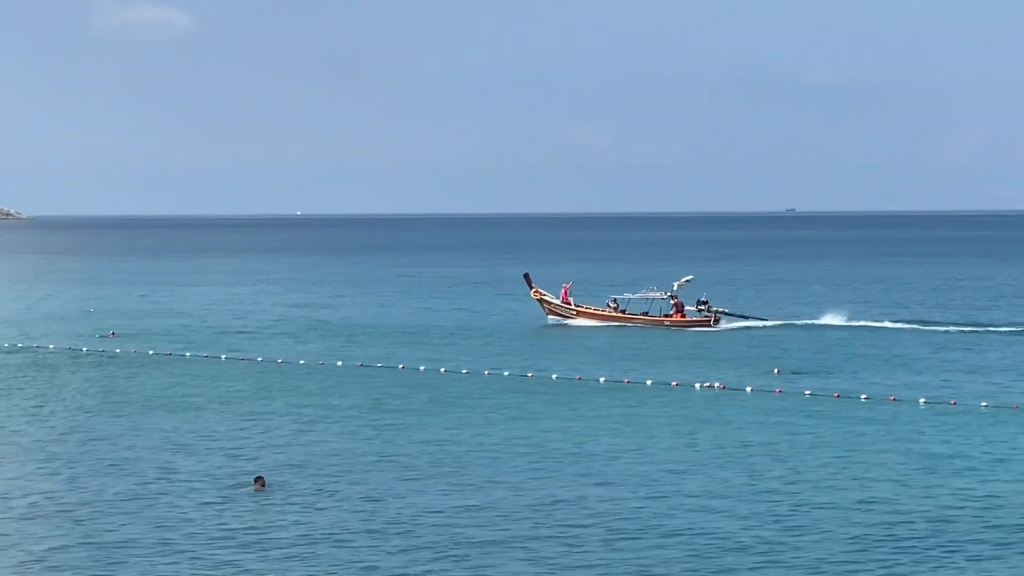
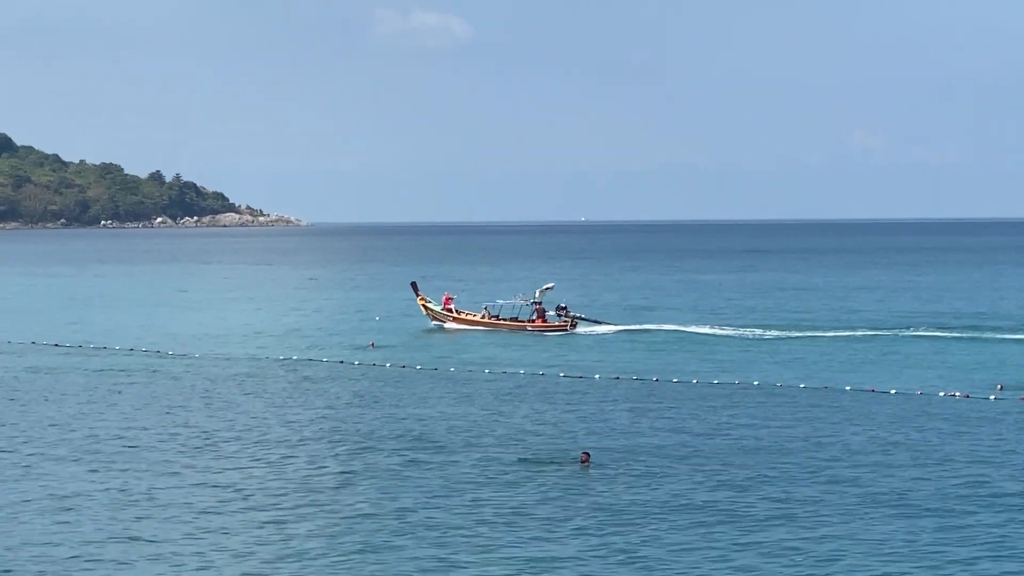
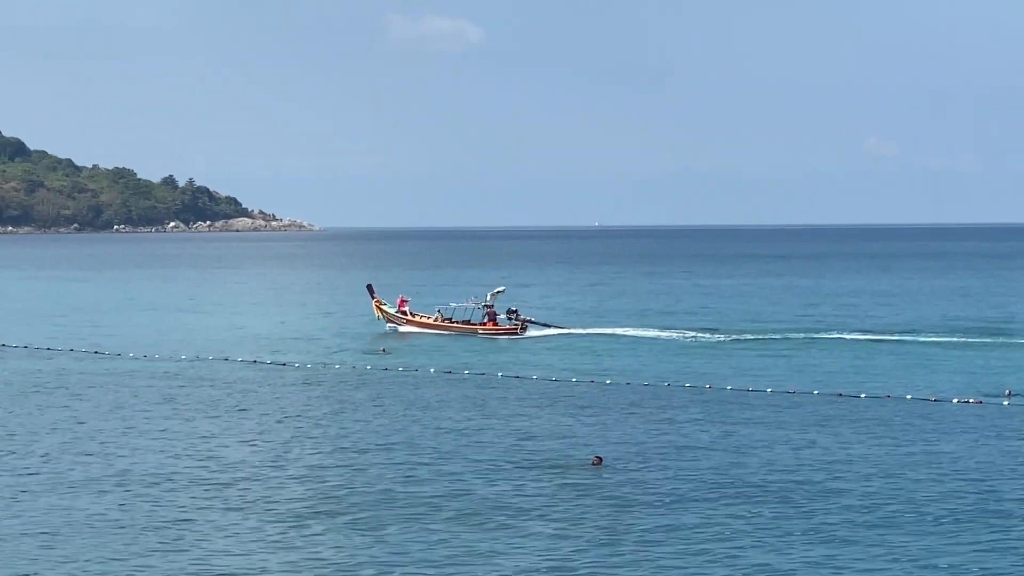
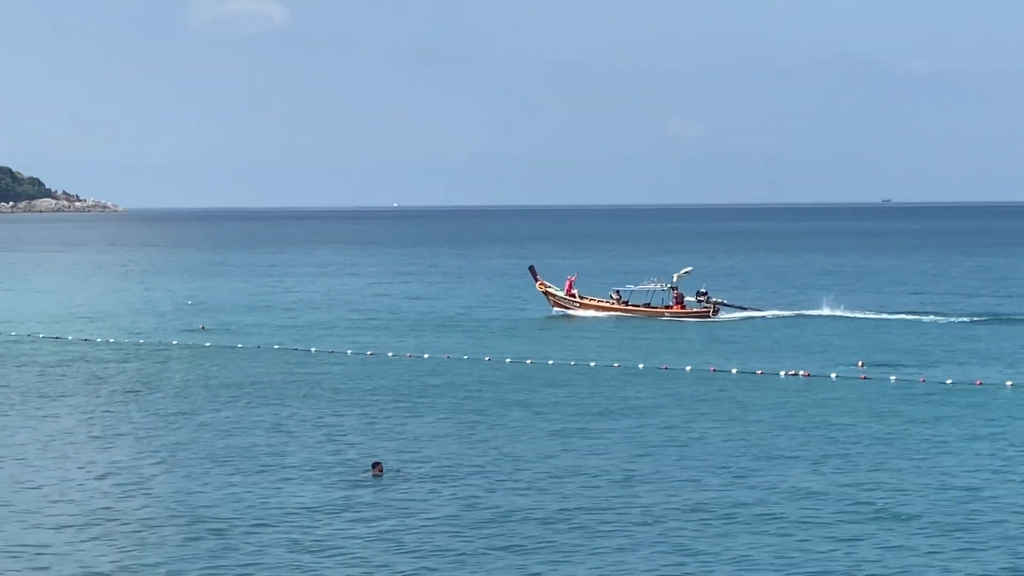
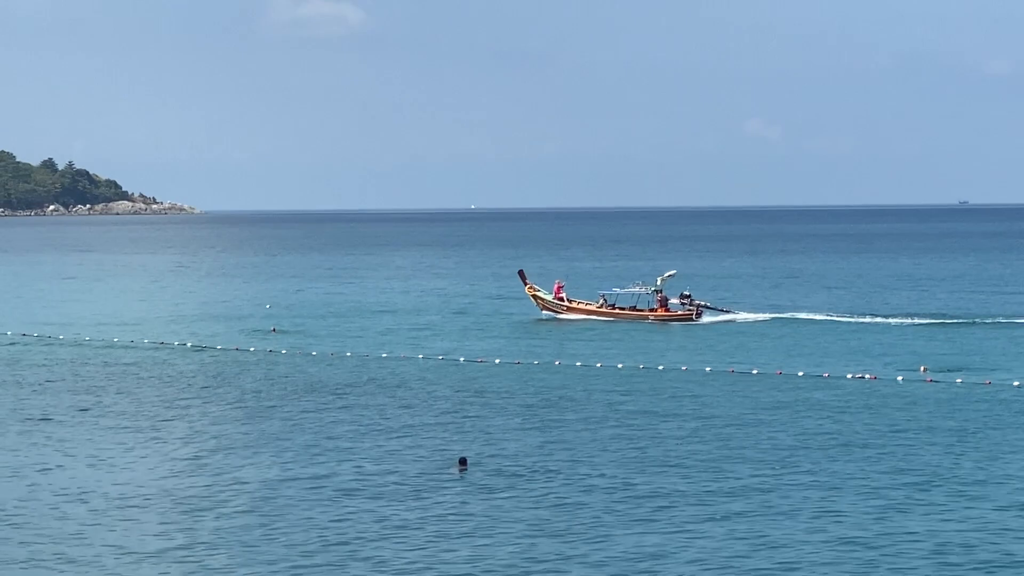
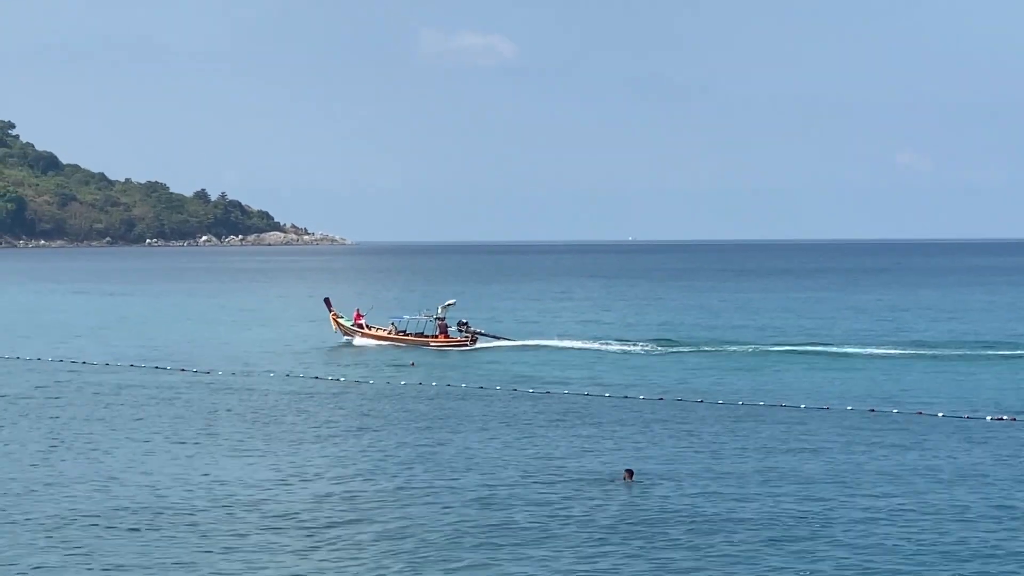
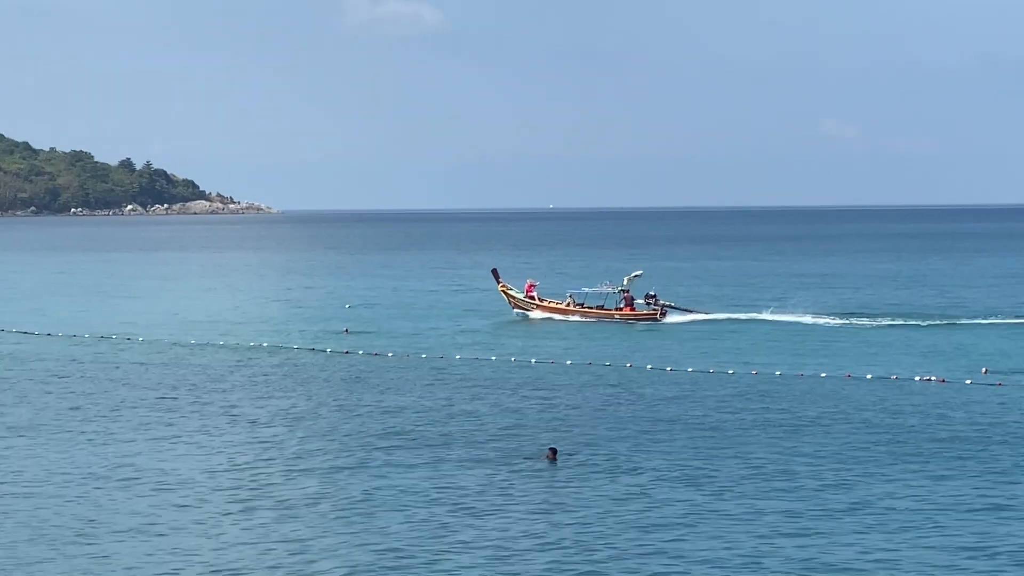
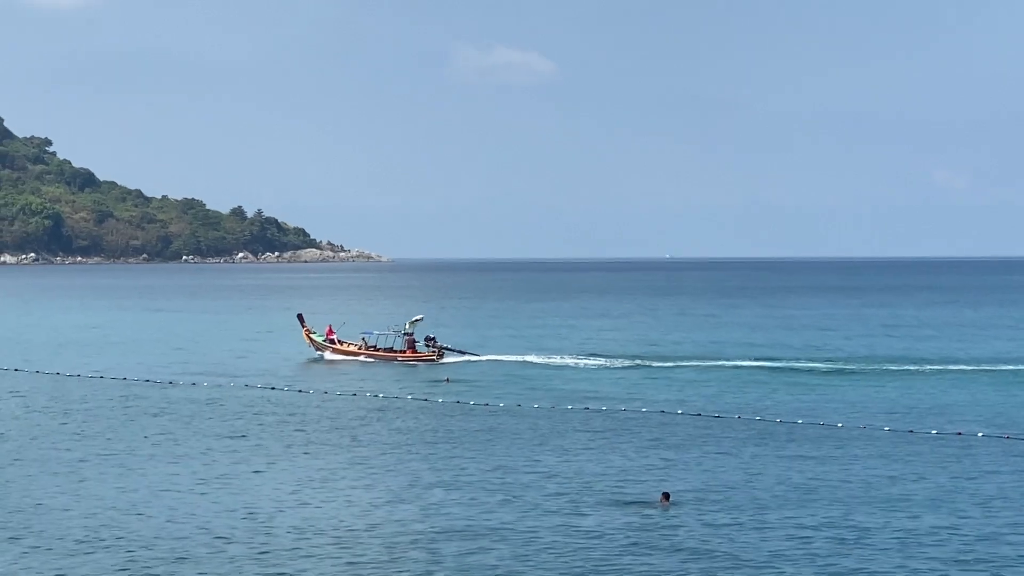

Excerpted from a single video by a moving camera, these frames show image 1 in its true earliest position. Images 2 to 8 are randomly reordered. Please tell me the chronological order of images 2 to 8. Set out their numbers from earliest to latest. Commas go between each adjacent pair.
4, 5, 7, 2, 3, 6, 8
